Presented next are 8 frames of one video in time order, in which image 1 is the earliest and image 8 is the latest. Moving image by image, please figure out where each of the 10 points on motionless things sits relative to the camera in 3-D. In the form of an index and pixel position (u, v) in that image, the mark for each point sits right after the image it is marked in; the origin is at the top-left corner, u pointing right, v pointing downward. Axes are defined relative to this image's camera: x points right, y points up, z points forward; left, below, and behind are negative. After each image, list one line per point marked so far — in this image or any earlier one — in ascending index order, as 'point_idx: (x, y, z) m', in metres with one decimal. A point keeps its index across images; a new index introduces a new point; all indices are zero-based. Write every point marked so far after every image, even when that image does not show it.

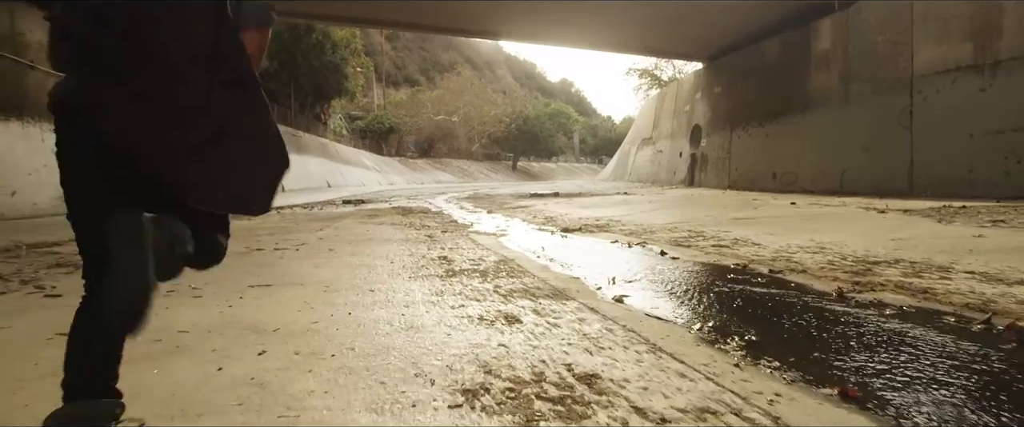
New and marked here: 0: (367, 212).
0: (-2.2, 0.0, +10.7) m
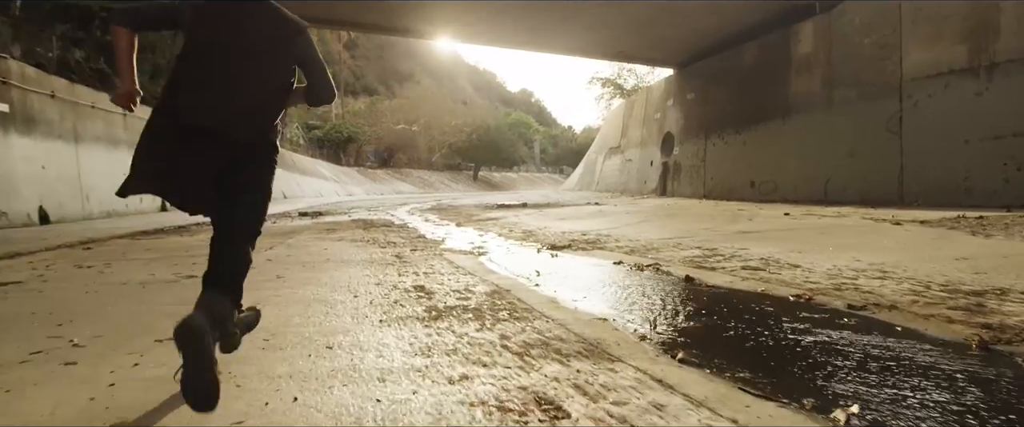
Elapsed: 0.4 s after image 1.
0: (-2.6, -0.2, +9.8) m
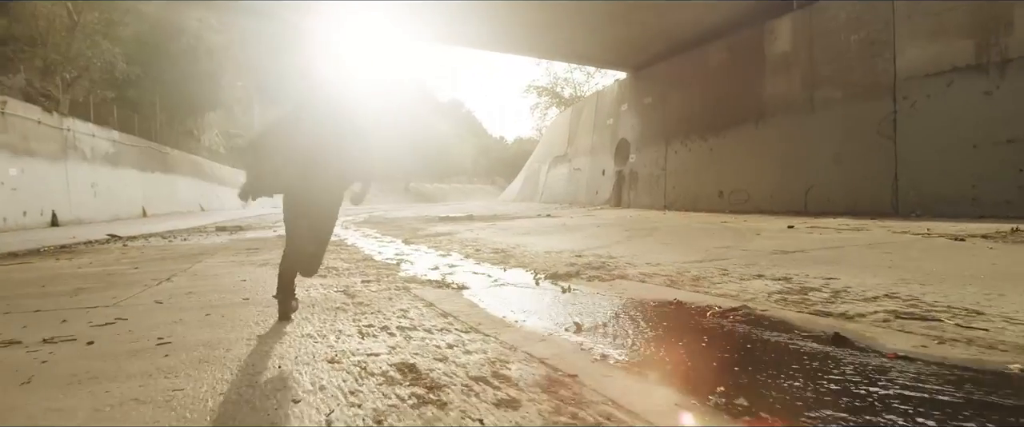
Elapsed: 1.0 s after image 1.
0: (-3.1, -0.3, +8.2) m
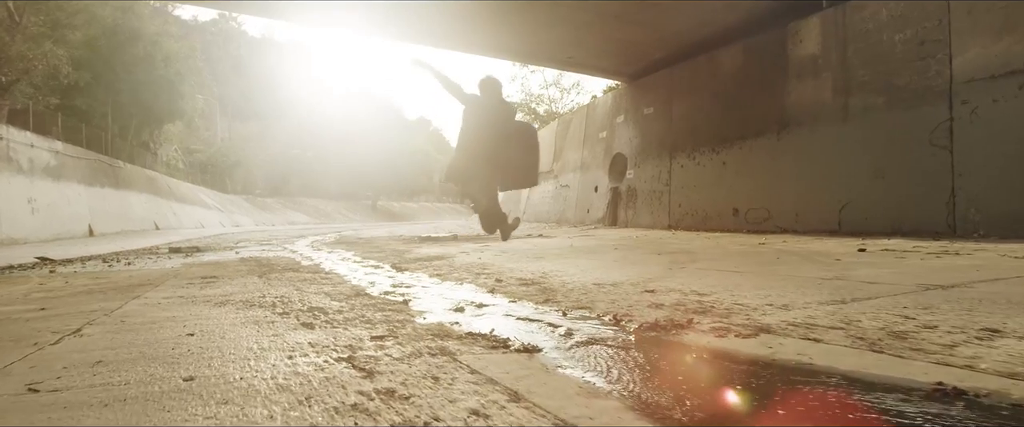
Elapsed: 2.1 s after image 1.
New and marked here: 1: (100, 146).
0: (-2.9, -0.5, +6.8) m
1: (-11.3, +1.8, +19.7) m
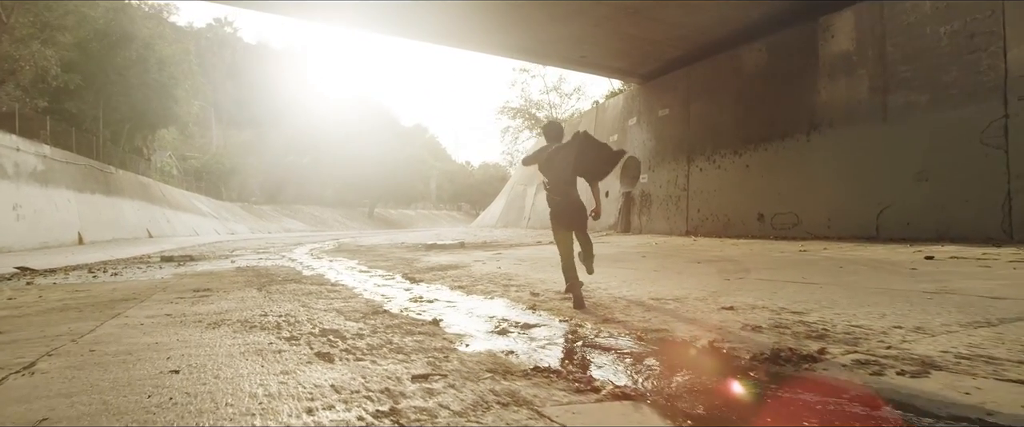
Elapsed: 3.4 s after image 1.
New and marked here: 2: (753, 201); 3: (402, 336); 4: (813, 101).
0: (-2.7, -0.6, +6.1) m
1: (-11.2, +1.6, +19.1) m
2: (+3.6, +0.2, +10.7) m
3: (-0.4, -0.5, +2.8) m
4: (+4.1, +1.5, +9.7) m
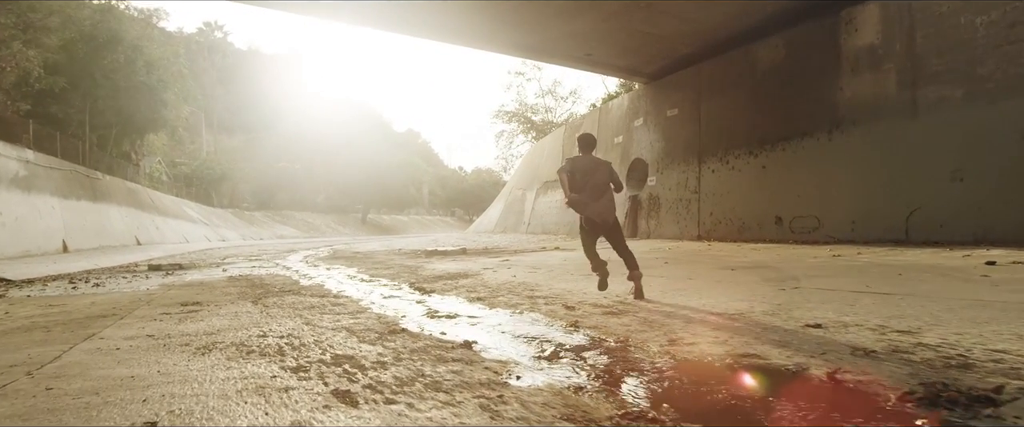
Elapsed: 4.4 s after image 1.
0: (-2.6, -0.6, +5.6) m
1: (-11.2, +1.5, +18.4) m
2: (+3.7, +0.1, +10.3) m
3: (-0.3, -0.5, +2.3) m
4: (+4.2, +1.5, +9.3) m
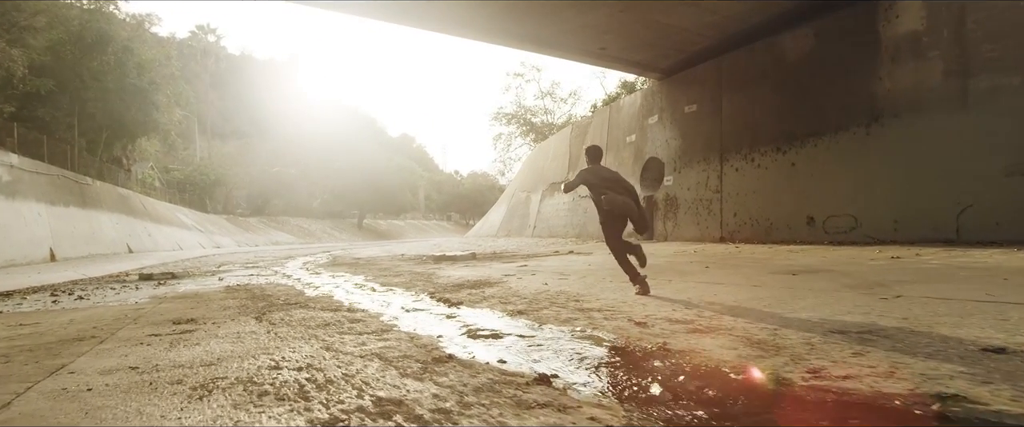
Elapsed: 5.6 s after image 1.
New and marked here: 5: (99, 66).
0: (-2.3, -0.6, +4.9) m
1: (-11.1, +1.3, +17.7) m
2: (+3.9, +0.1, +9.7) m
3: (0.0, -0.5, +1.7) m
4: (+4.4, +1.5, +8.7) m
5: (-10.7, +3.9, +18.6) m
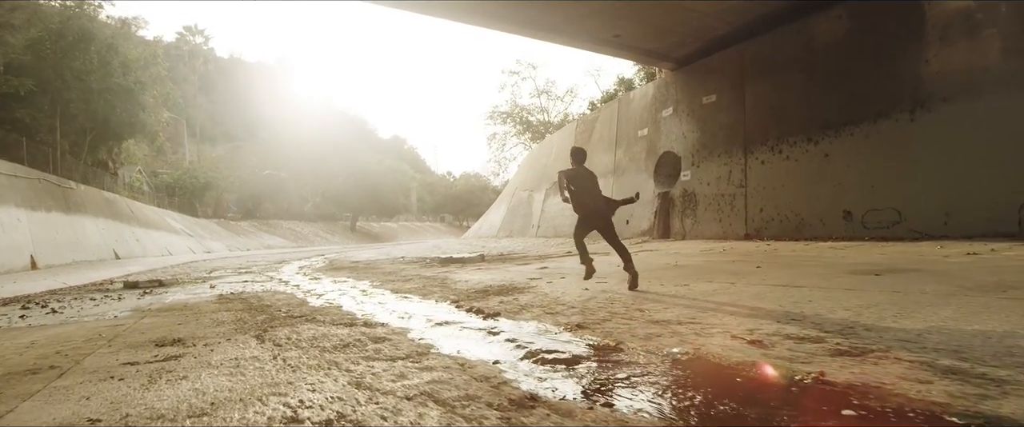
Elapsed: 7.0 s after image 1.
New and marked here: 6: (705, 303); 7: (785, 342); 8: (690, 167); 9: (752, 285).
0: (-2.1, -0.6, +4.2) m
1: (-11.0, +1.2, +16.9) m
2: (+4.1, +0.2, +9.0) m
3: (+0.3, -0.4, +1.0) m
4: (+4.5, +1.6, +8.0) m
5: (-10.7, +3.7, +17.8) m
6: (+1.0, -0.5, +3.6) m
7: (+0.9, -0.4, +2.5) m
8: (+2.9, +0.8, +11.9) m
9: (+1.6, -0.5, +4.6) m
